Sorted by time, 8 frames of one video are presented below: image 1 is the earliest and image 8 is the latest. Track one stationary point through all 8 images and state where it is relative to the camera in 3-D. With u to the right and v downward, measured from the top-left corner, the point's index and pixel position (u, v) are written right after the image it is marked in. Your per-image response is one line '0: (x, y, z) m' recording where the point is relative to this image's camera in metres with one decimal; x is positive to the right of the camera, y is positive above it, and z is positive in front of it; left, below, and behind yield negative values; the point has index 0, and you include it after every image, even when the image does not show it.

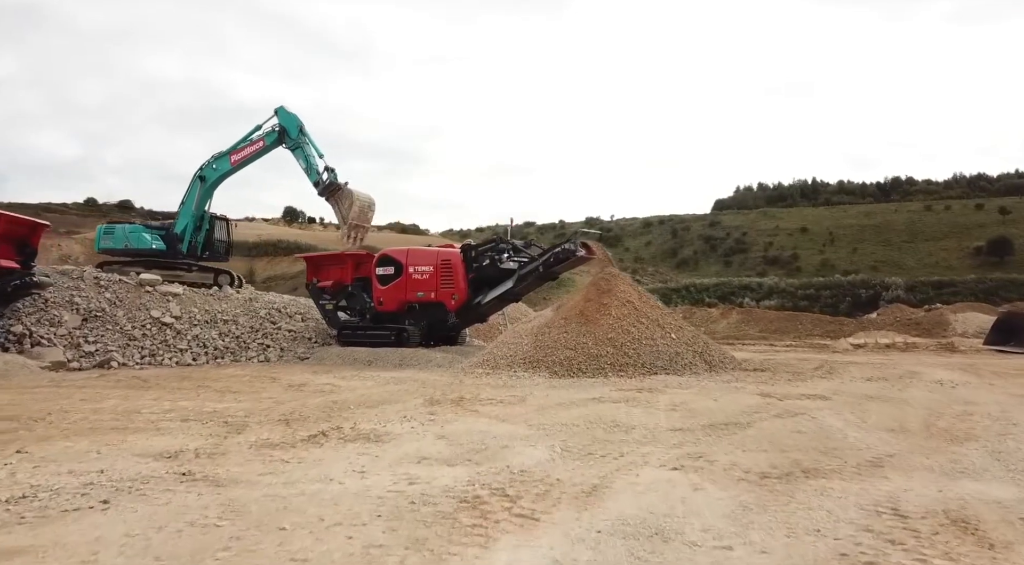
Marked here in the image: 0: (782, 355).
0: (+4.9, -1.4, +11.9) m
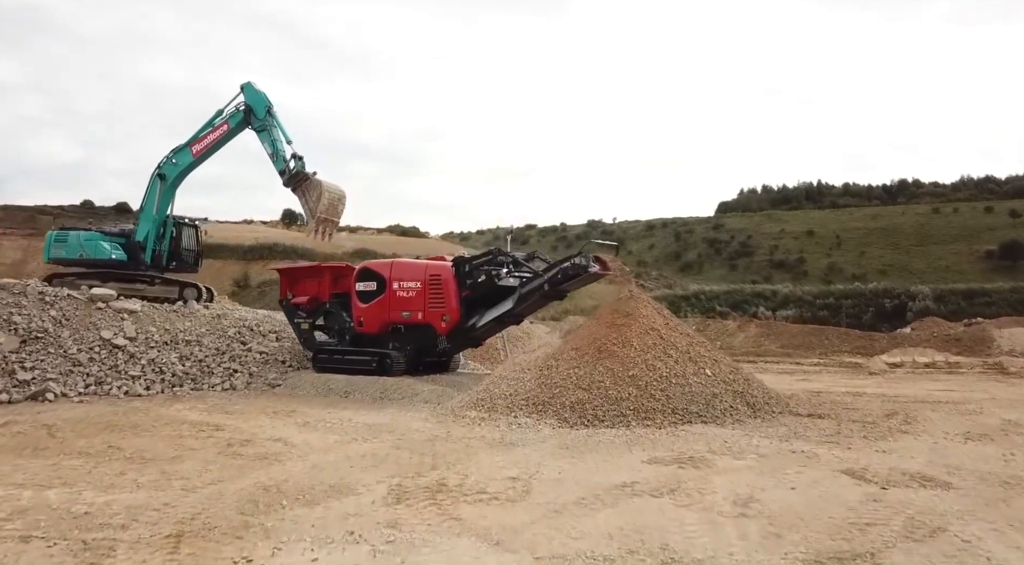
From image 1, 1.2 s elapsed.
0: (+5.0, -1.6, +10.5) m
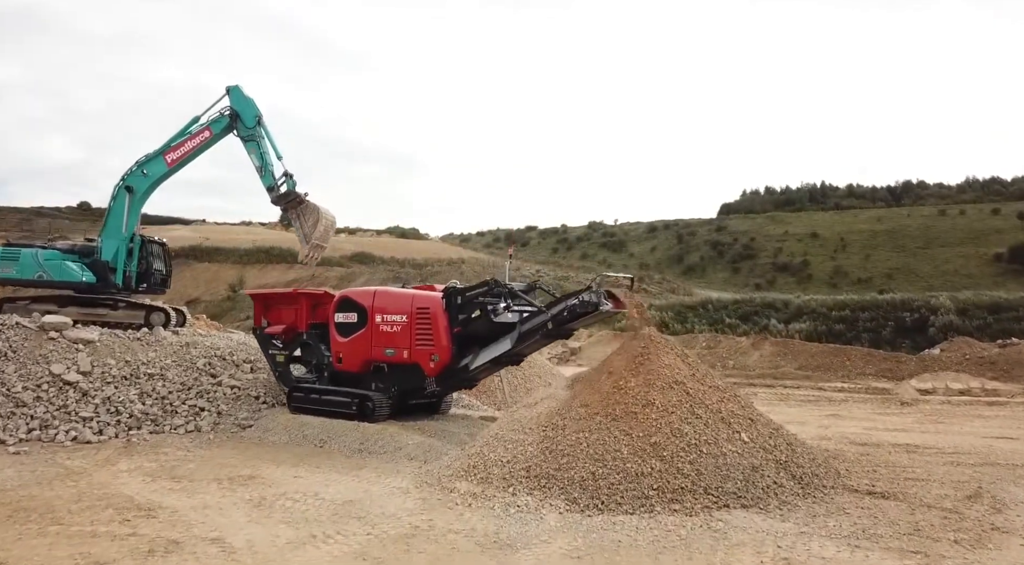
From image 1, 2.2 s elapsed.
0: (+4.9, -2.0, +9.5) m
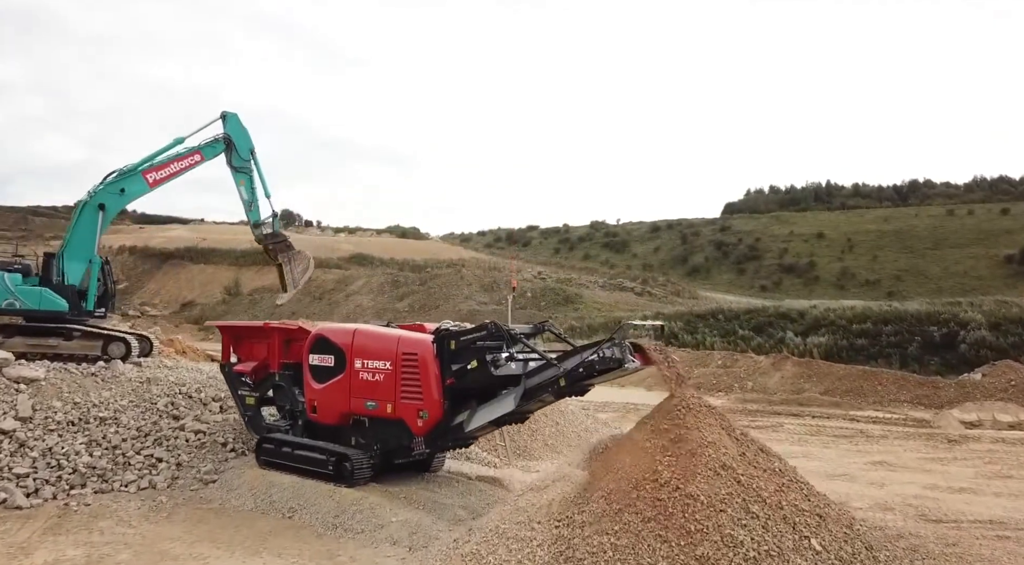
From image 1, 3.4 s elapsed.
0: (+5.0, -2.4, +8.3) m
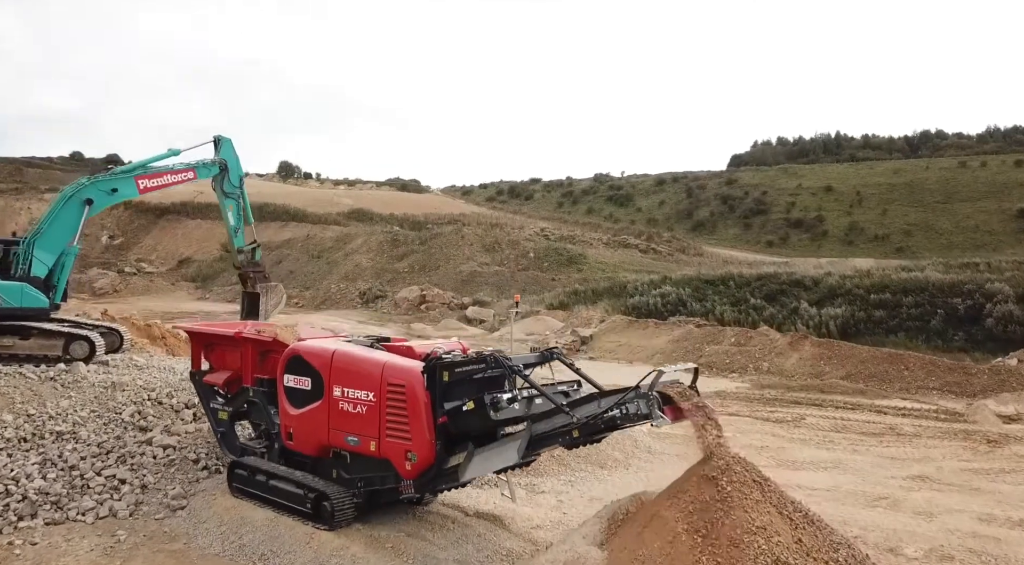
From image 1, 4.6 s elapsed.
0: (+5.0, -2.3, +7.6) m
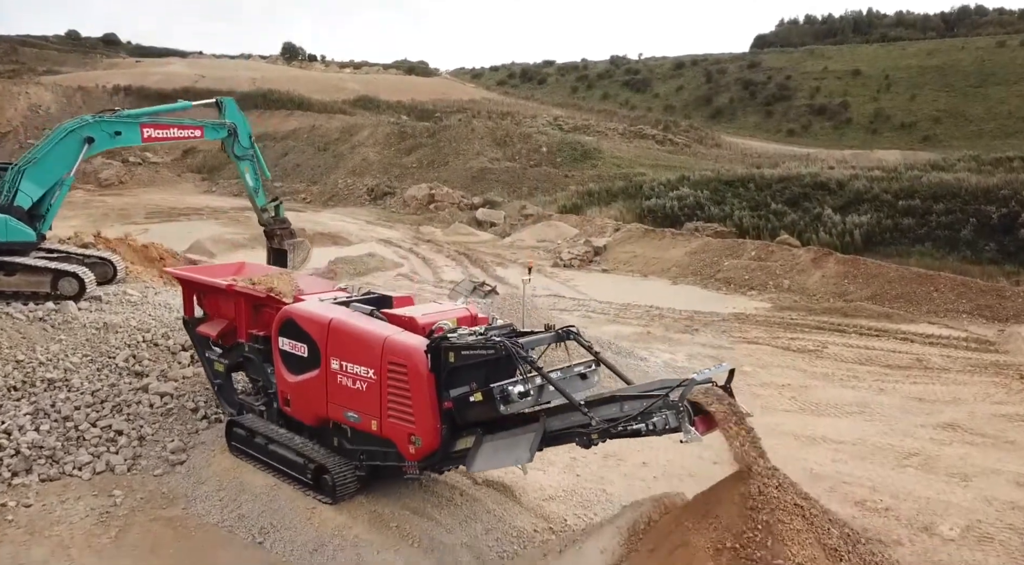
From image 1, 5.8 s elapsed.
0: (+5.1, -1.7, +7.2) m
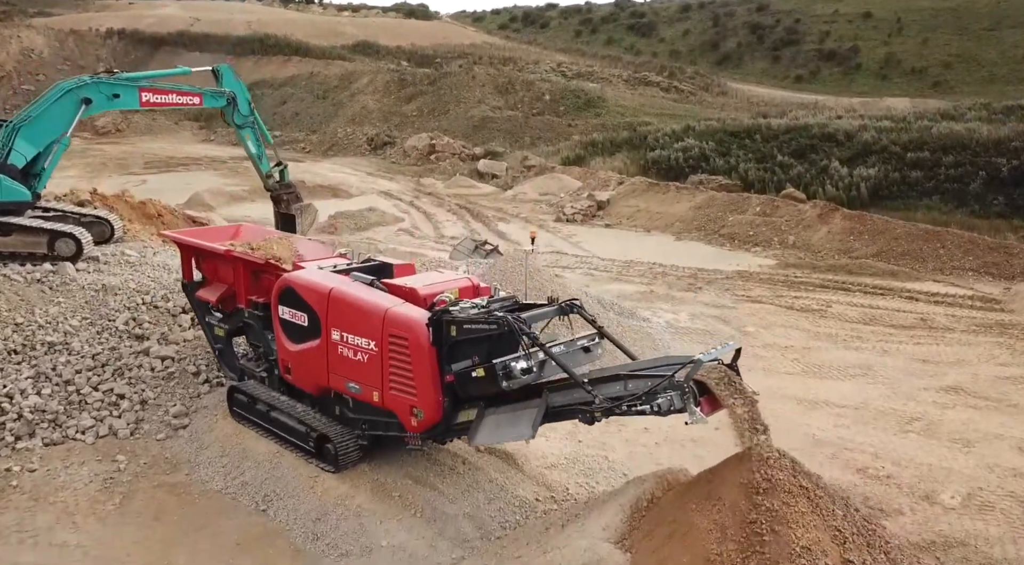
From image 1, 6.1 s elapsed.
0: (+5.2, -1.3, +7.2) m
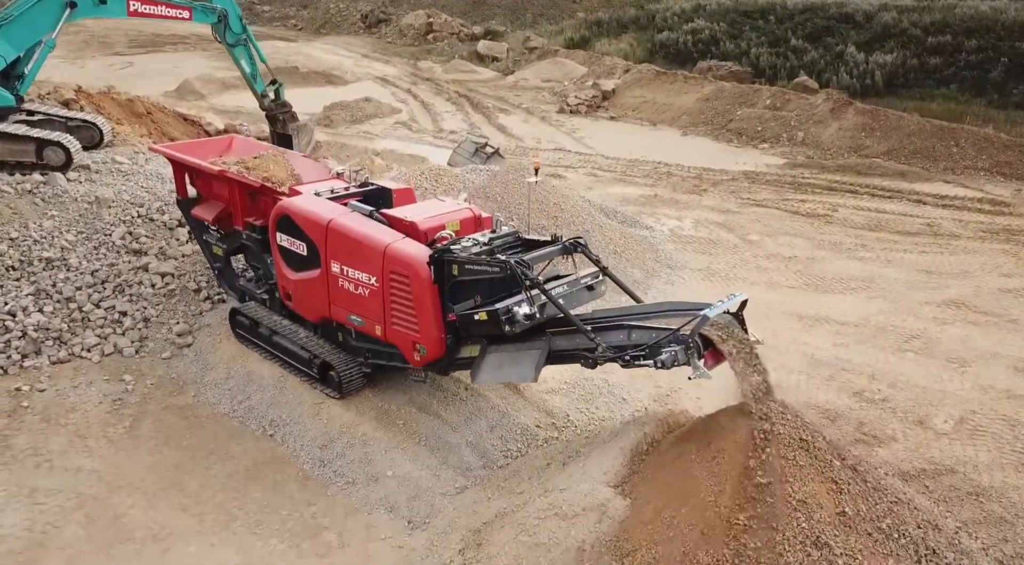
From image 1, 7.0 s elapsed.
0: (+5.2, -0.3, +7.2) m
